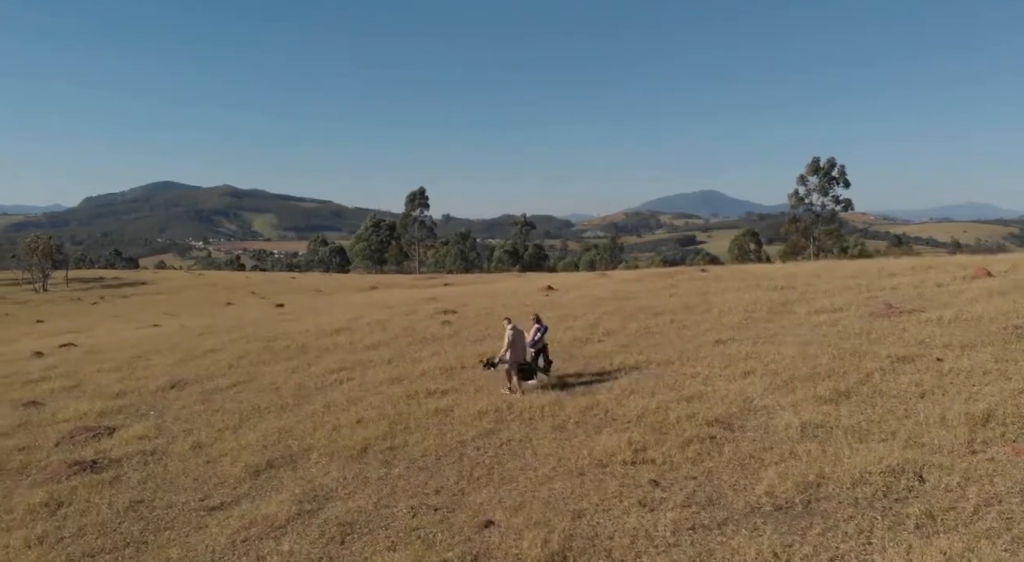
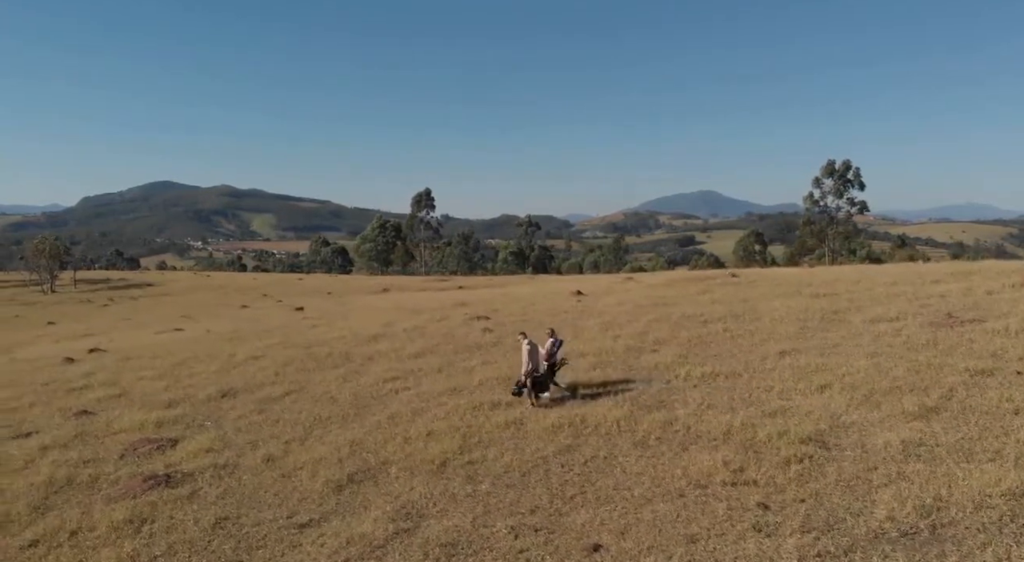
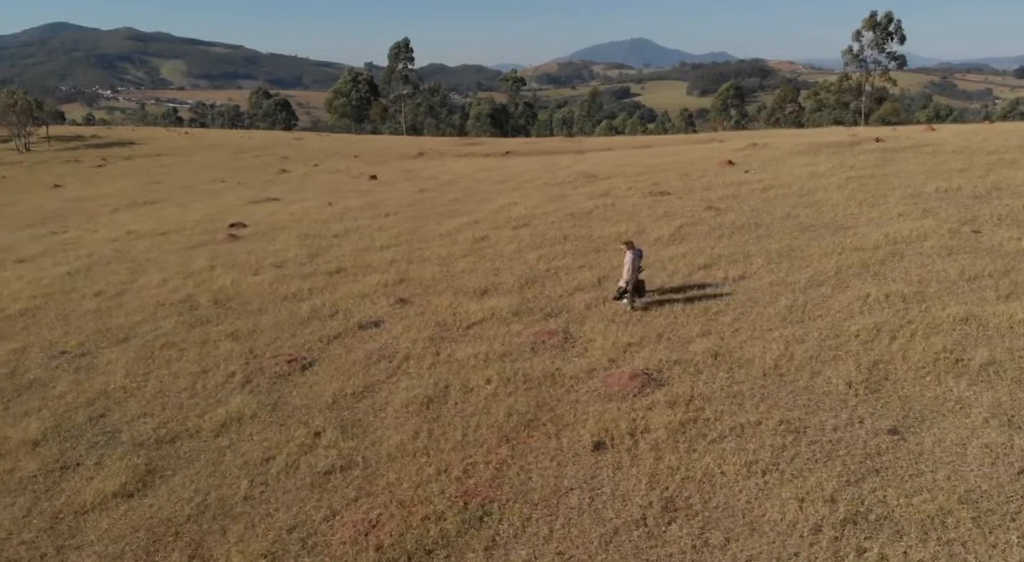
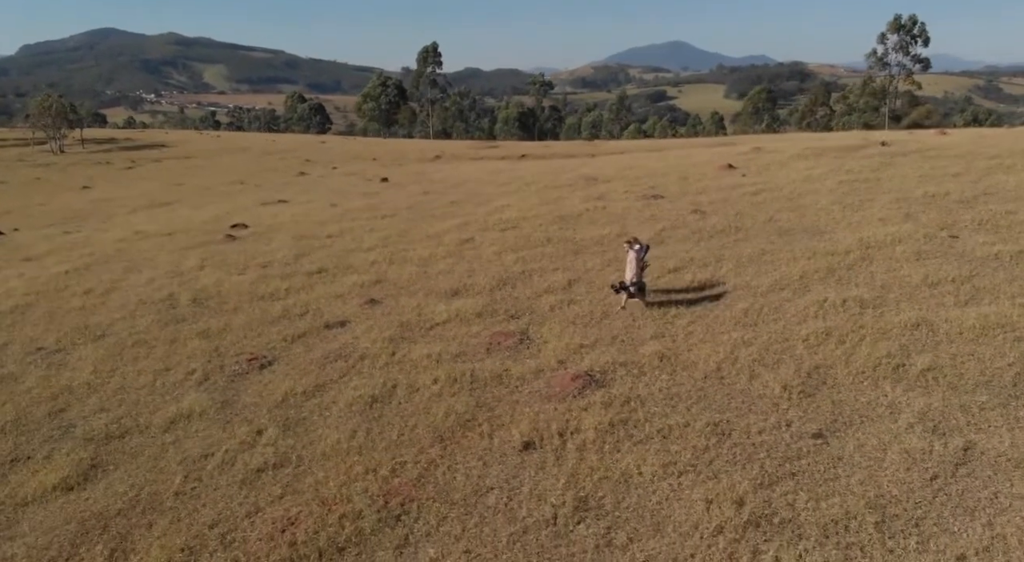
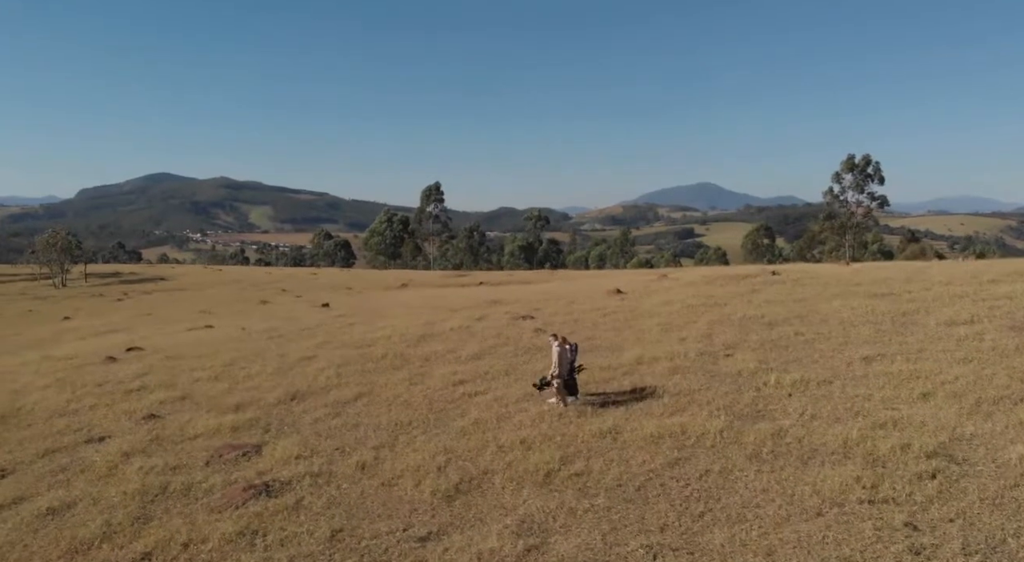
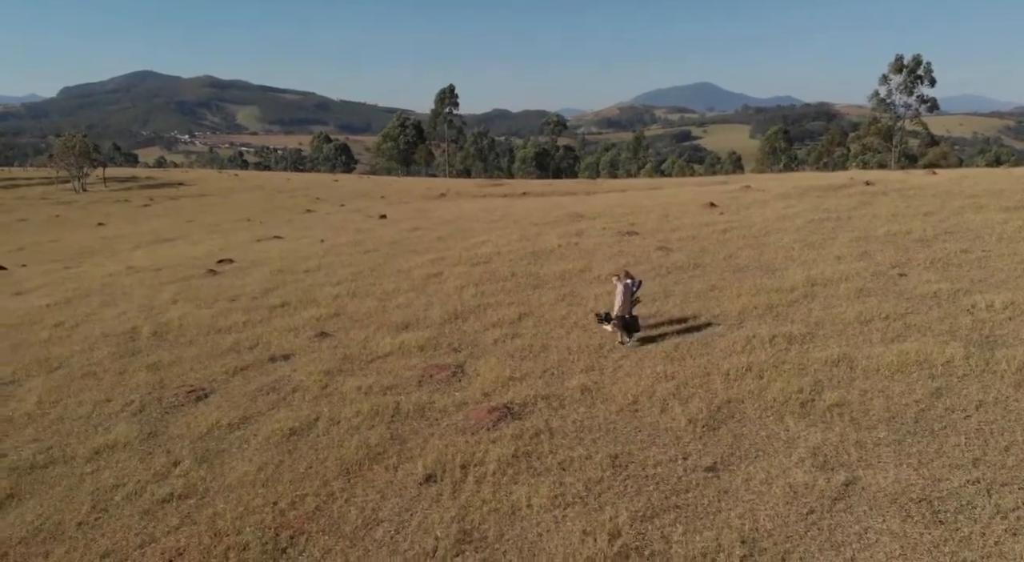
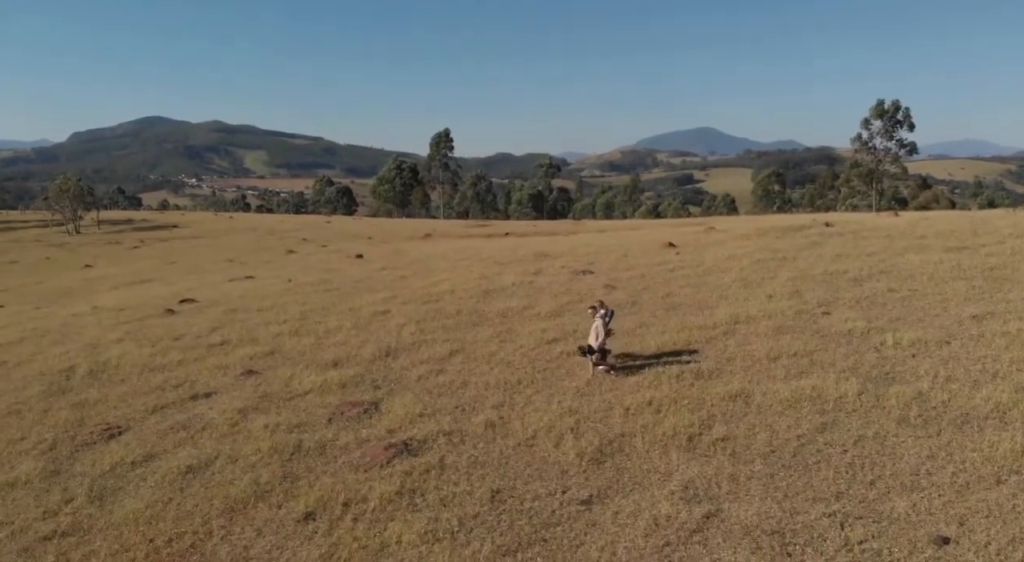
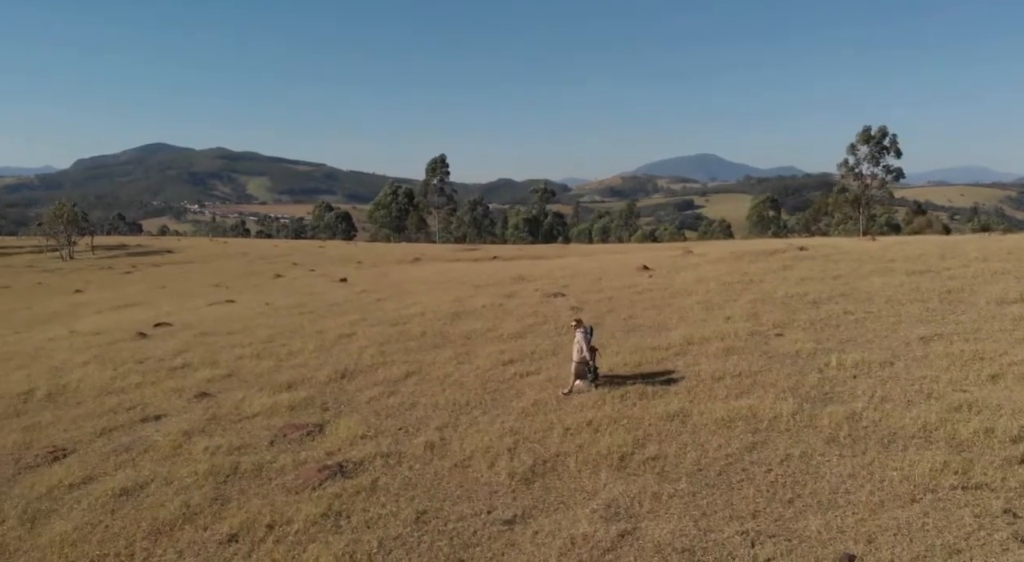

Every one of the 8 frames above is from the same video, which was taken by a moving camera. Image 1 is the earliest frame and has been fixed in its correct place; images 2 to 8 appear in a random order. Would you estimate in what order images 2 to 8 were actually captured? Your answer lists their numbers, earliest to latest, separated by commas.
2, 5, 8, 7, 6, 4, 3
